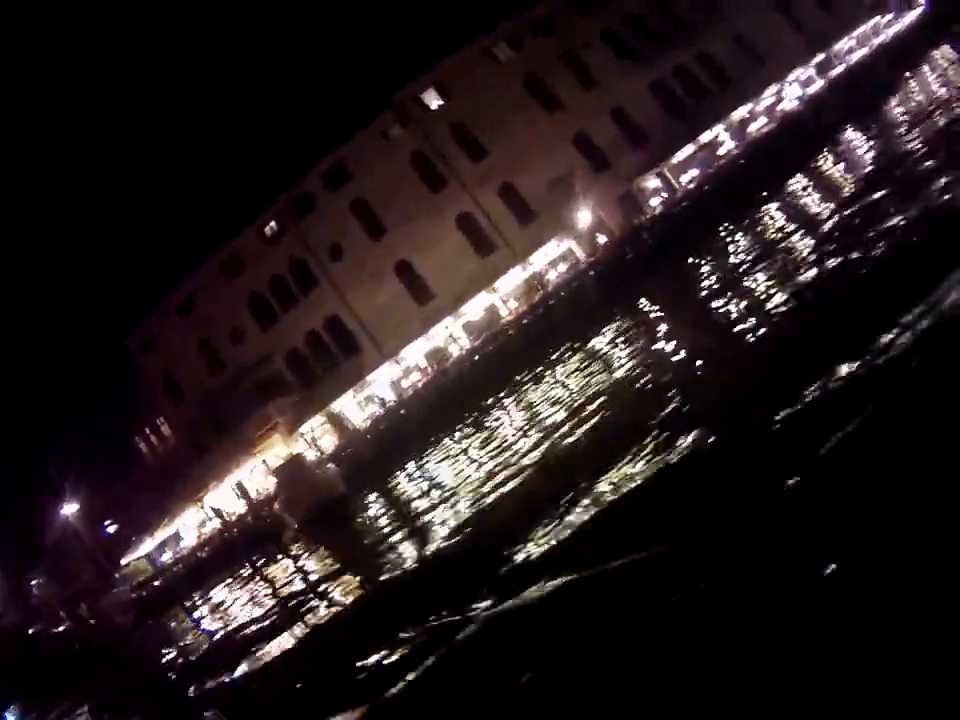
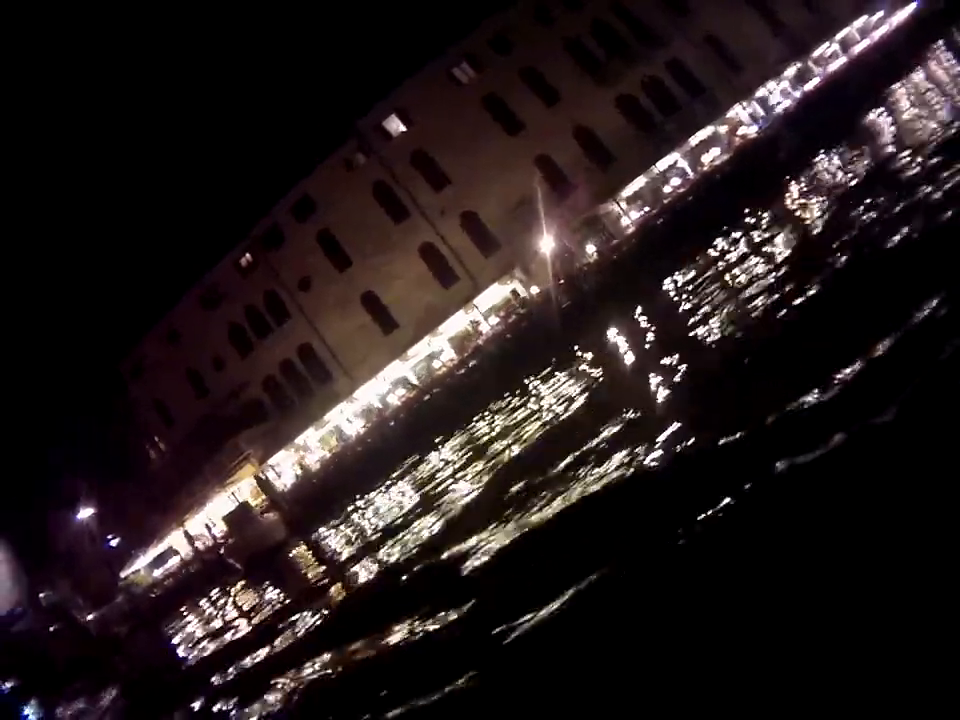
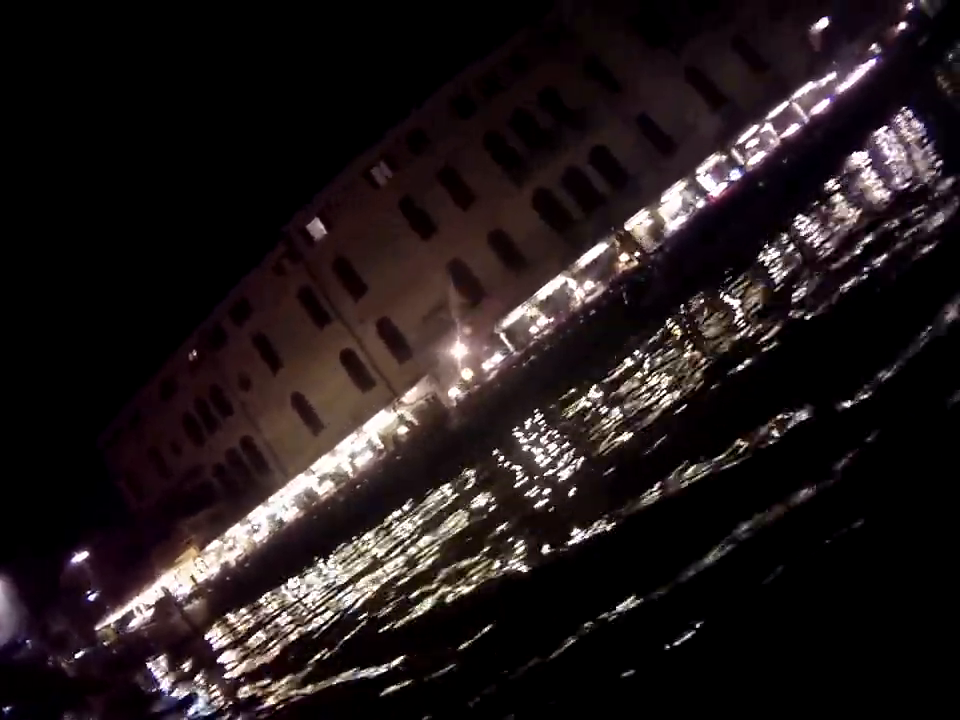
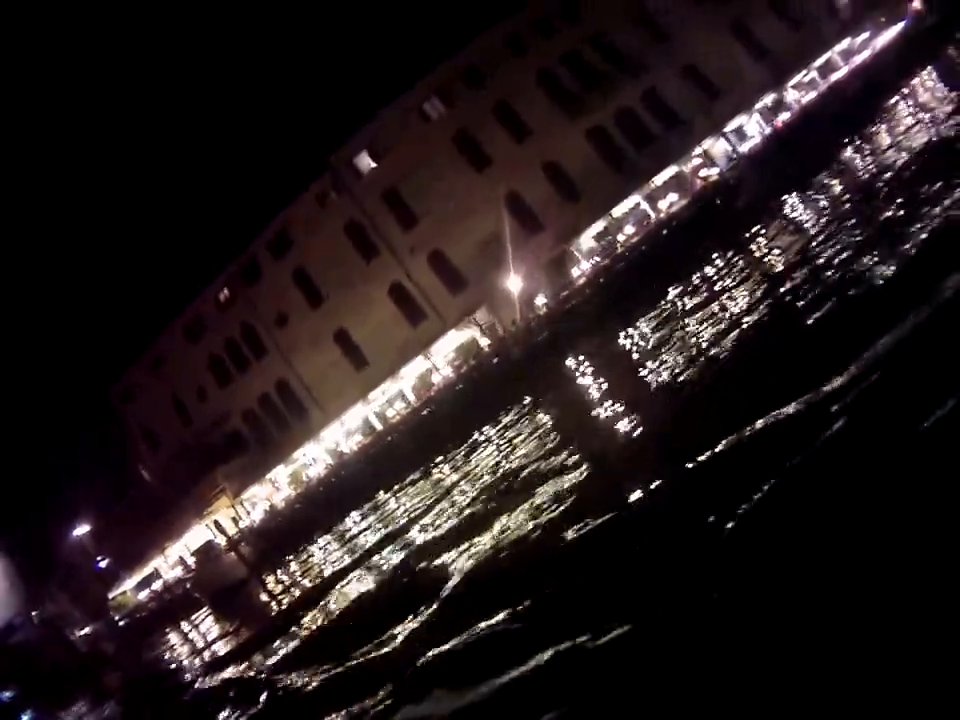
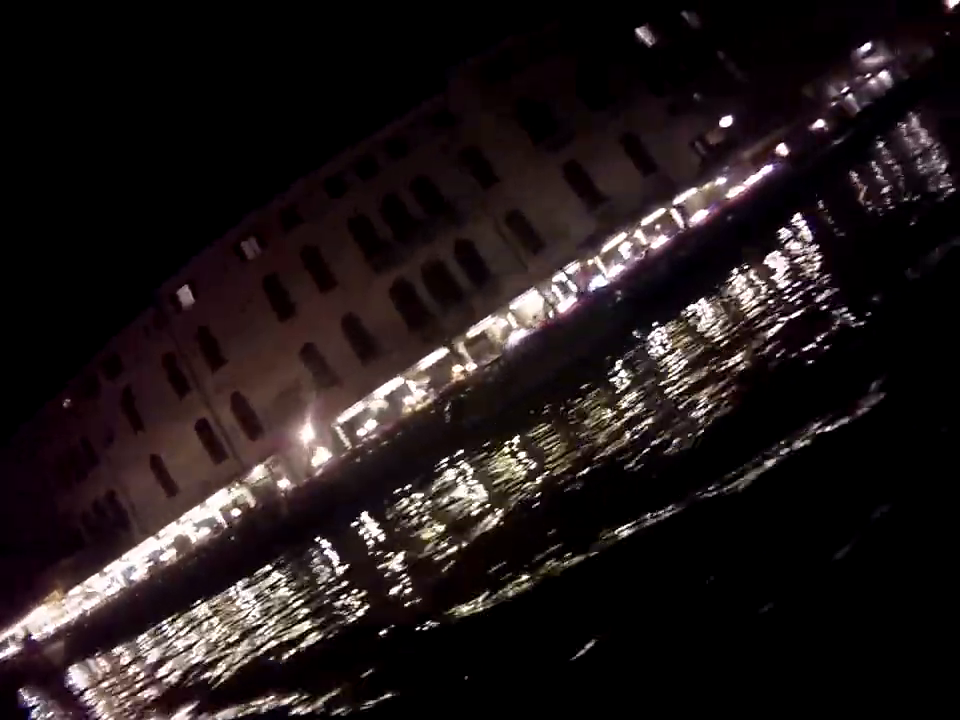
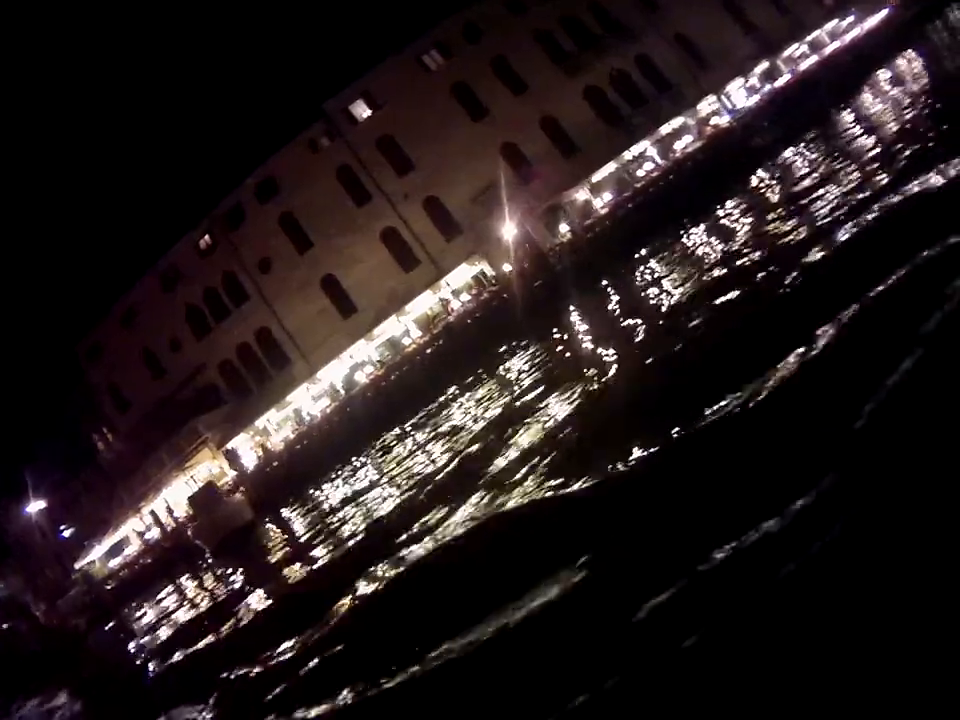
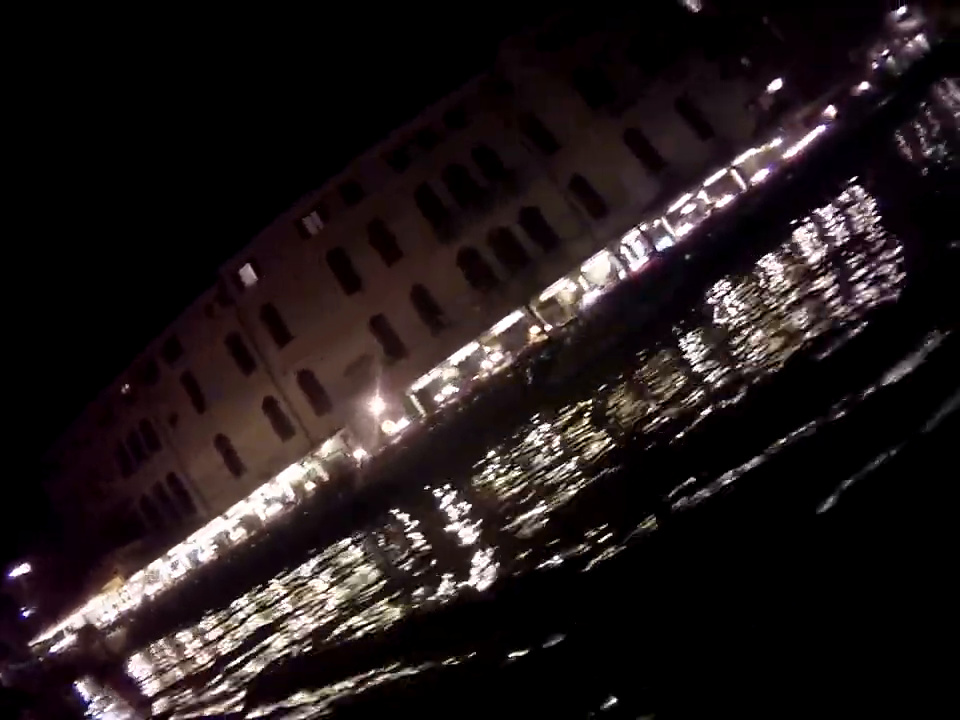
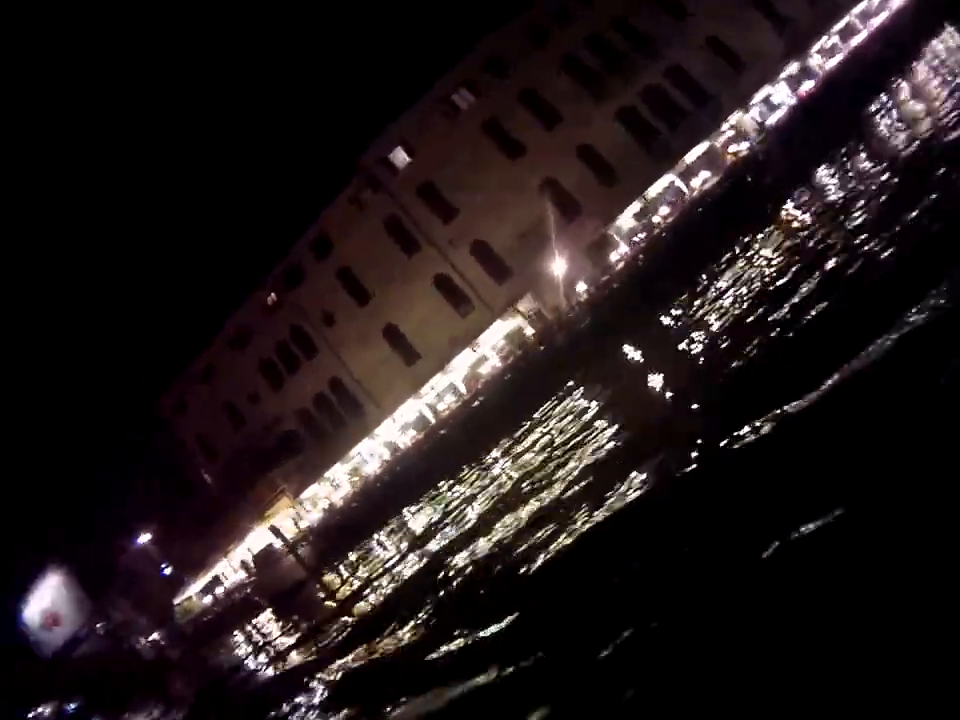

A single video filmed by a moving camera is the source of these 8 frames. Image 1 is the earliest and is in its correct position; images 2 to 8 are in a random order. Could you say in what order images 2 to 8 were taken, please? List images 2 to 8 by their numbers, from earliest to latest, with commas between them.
6, 2, 4, 8, 3, 7, 5
